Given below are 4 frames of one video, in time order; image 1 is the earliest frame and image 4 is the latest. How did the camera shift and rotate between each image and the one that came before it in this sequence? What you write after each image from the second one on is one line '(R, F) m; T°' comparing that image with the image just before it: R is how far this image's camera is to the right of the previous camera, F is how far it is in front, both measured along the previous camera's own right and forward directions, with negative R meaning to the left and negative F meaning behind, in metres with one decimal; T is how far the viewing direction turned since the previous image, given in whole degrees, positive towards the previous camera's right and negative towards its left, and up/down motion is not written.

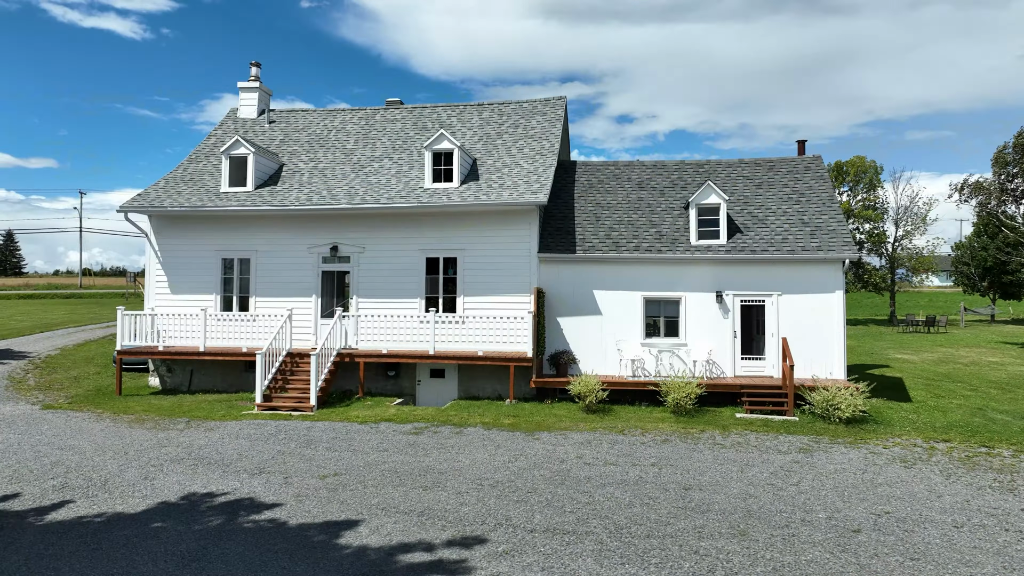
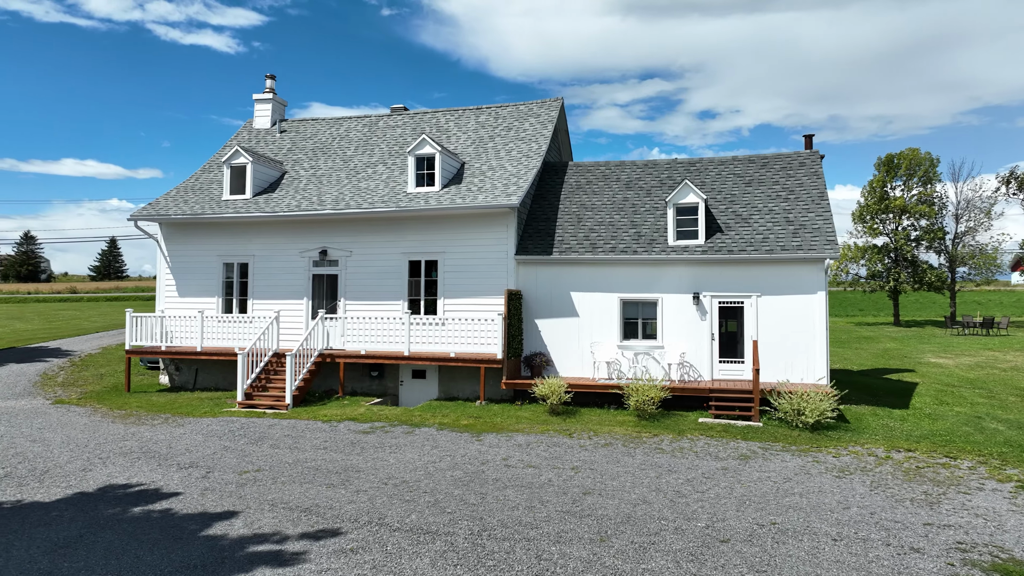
(+2.0, 0.0) m; -5°
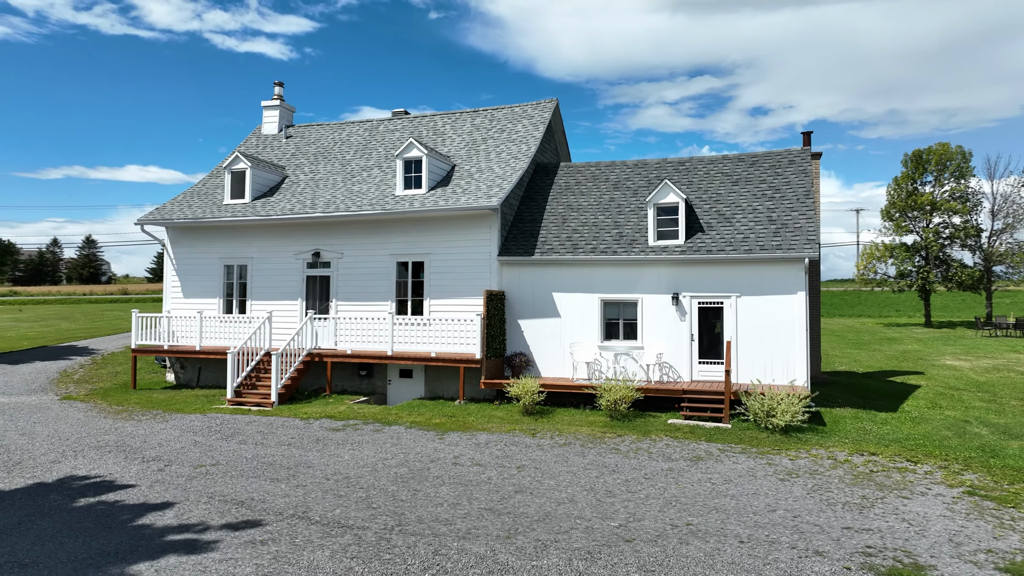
(+1.2, -0.1) m; -3°
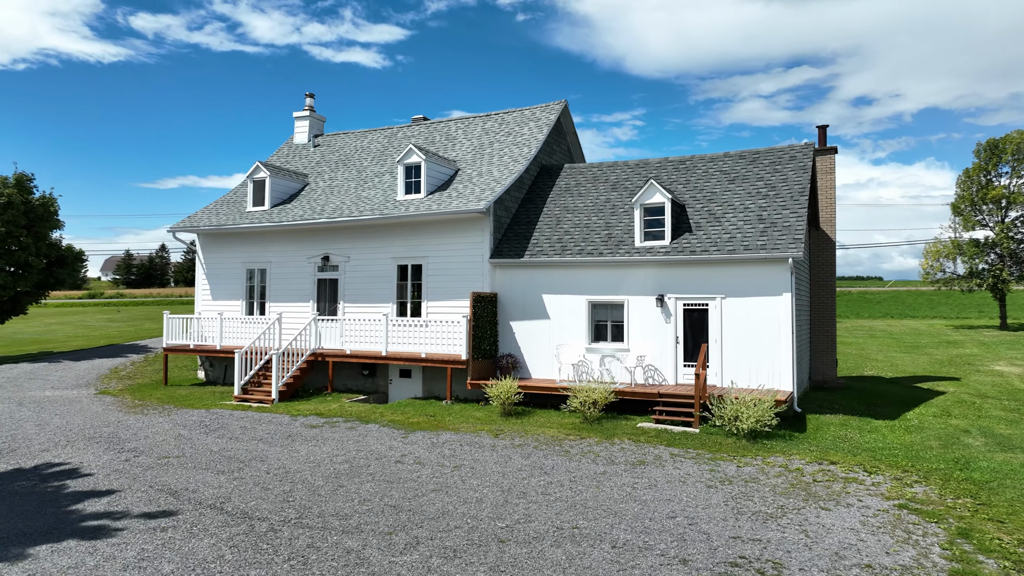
(+1.9, -0.1) m; -6°
